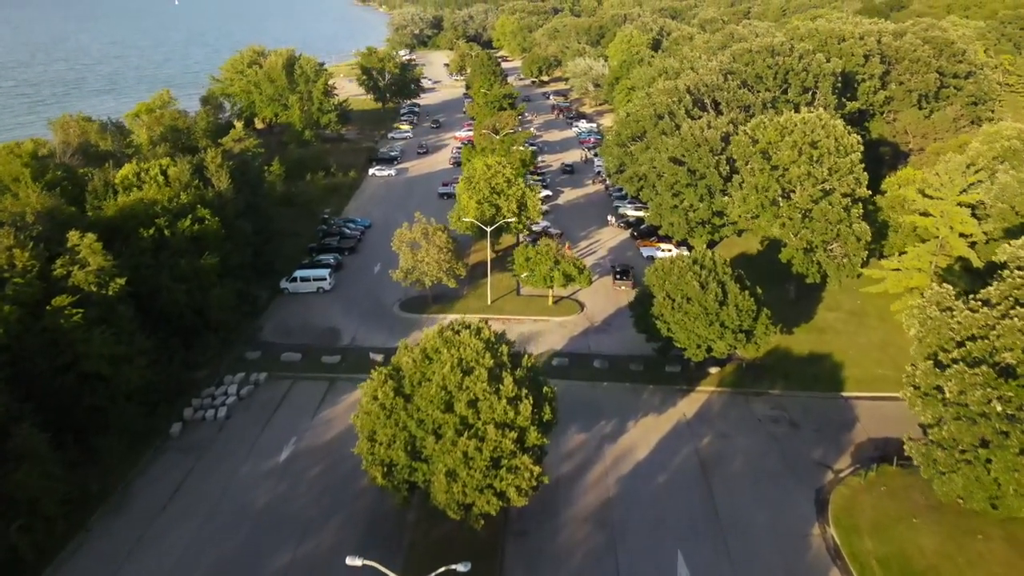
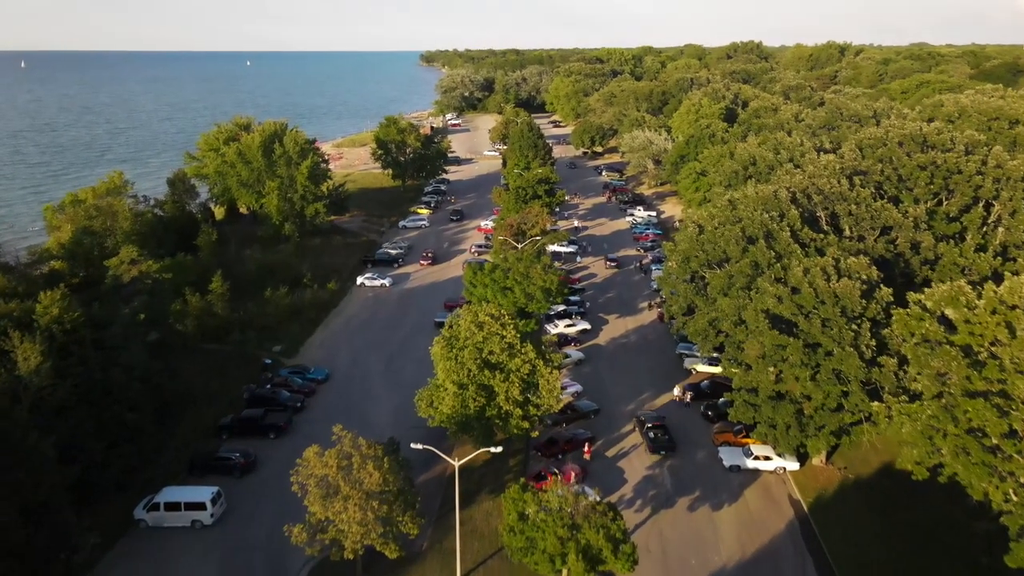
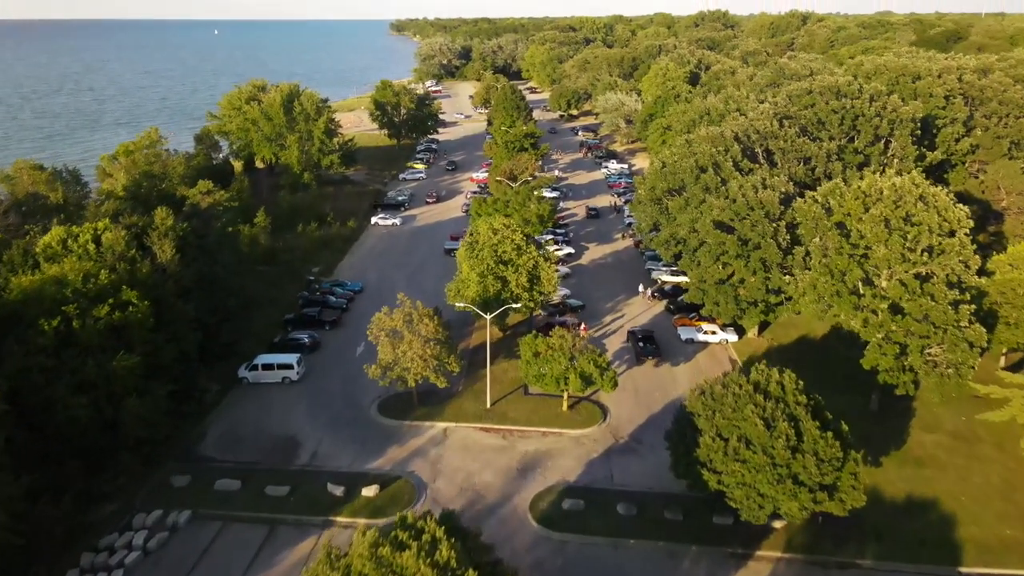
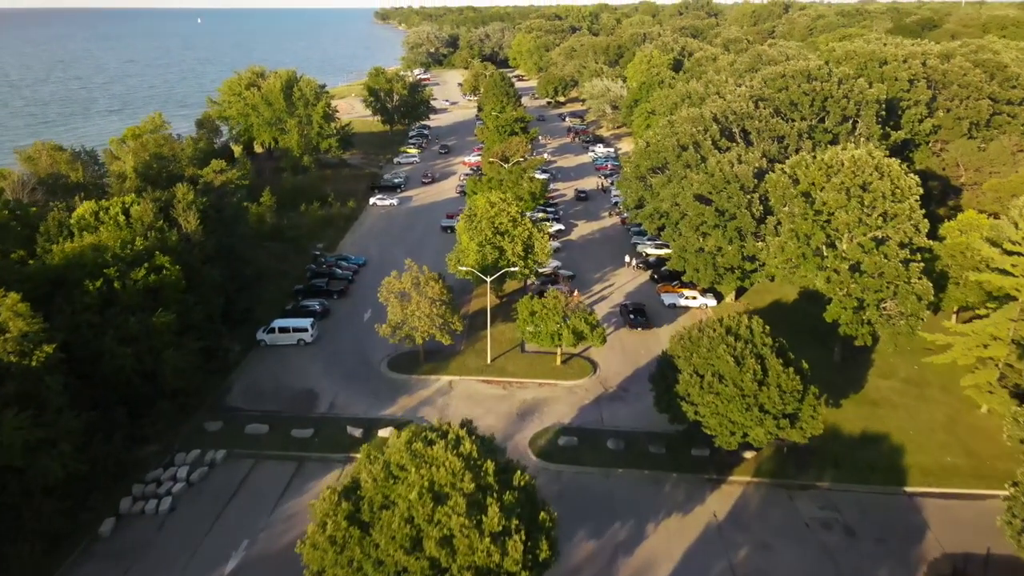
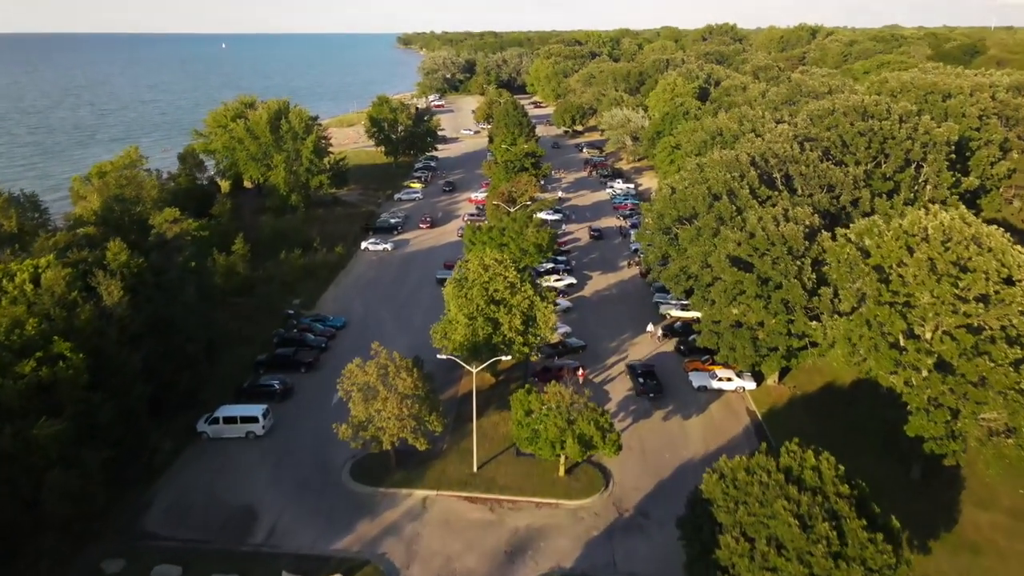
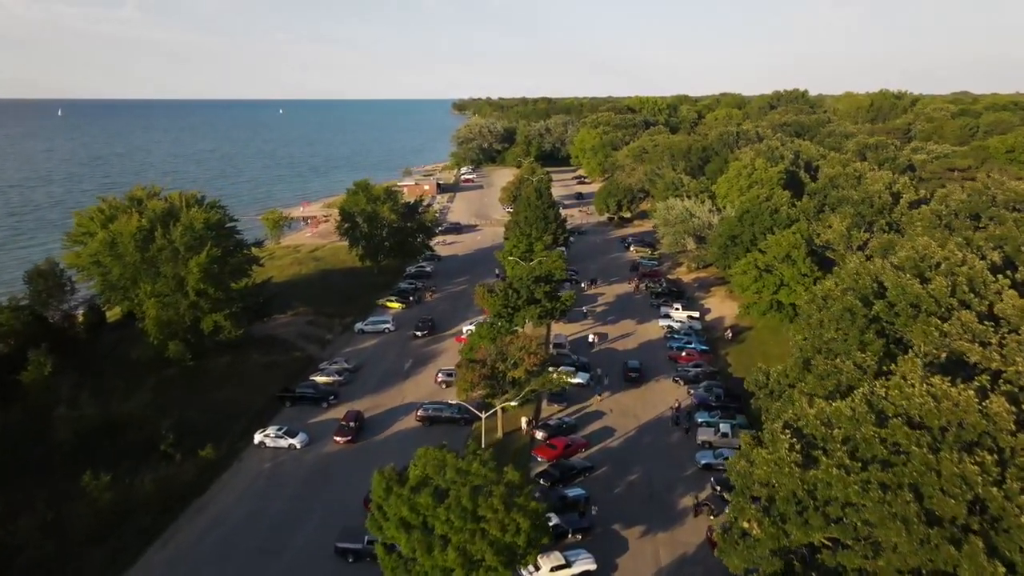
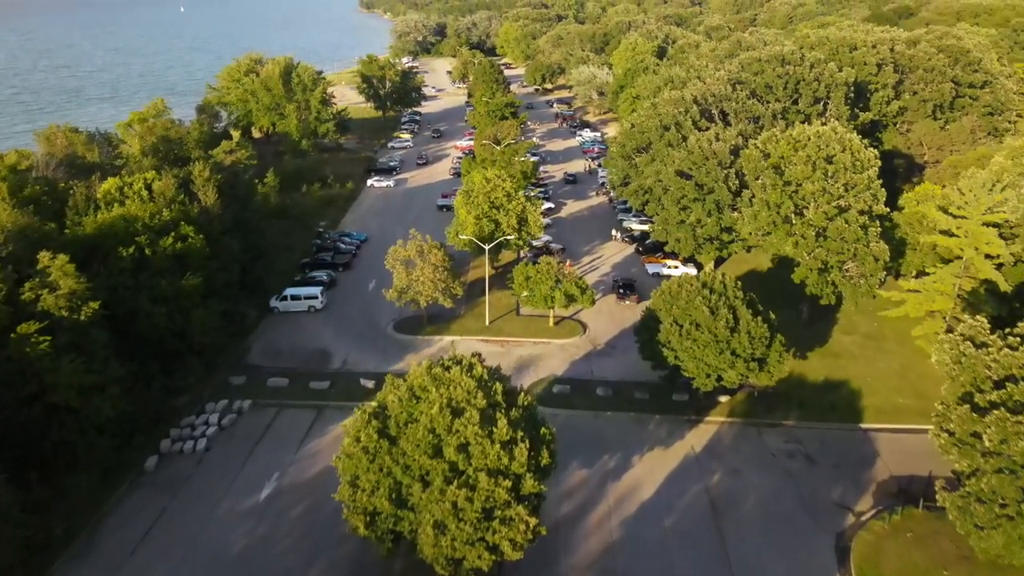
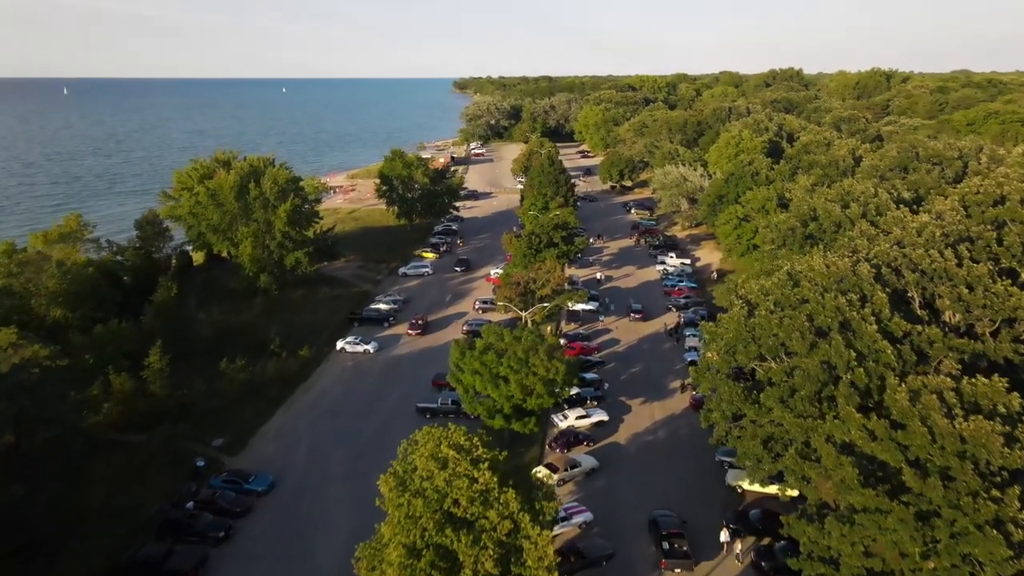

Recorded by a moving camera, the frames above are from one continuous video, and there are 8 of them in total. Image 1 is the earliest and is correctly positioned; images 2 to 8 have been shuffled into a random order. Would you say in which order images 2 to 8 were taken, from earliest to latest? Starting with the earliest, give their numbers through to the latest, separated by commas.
7, 4, 3, 5, 2, 8, 6
